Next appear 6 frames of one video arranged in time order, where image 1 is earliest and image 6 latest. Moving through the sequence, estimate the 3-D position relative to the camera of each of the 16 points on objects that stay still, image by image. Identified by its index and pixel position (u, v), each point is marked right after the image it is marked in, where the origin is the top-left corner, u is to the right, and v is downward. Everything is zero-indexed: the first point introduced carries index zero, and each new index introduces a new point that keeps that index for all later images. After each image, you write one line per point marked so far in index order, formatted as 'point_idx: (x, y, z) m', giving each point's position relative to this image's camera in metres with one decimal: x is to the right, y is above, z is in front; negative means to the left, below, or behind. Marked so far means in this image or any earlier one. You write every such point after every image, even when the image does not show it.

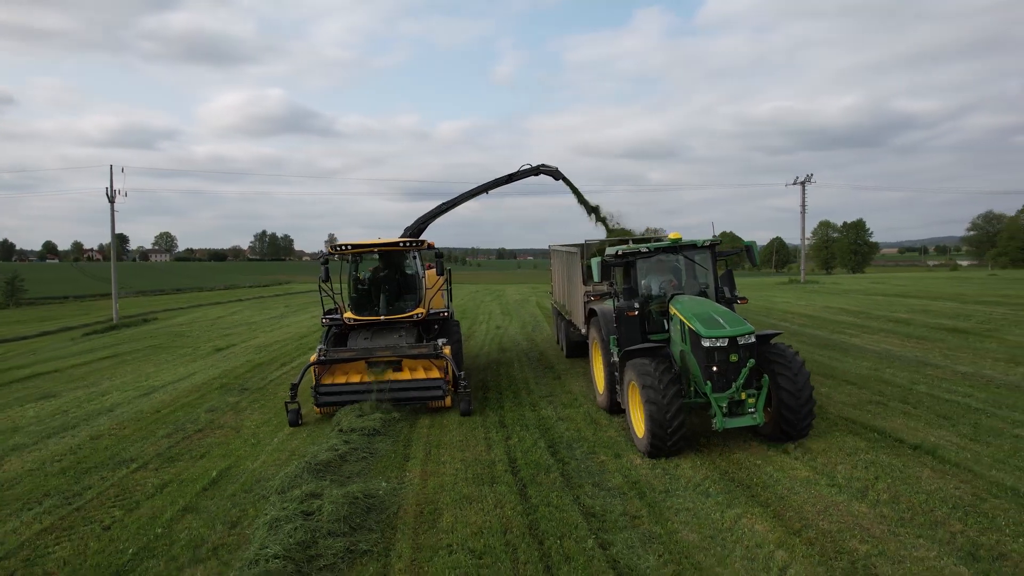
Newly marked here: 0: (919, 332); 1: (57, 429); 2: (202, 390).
0: (+7.3, -0.8, +11.9) m
1: (-5.2, -1.6, +7.7) m
2: (-4.5, -1.5, +9.7) m
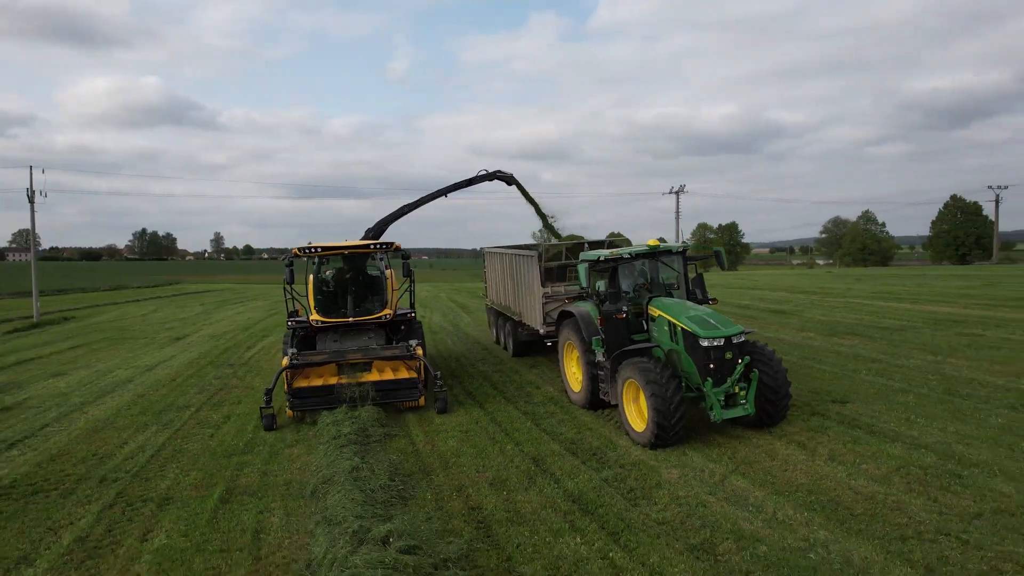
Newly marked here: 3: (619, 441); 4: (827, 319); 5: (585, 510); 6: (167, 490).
0: (+5.7, -0.6, +15.8) m
1: (-6.0, -1.5, +9.8) m
2: (-5.6, -1.4, +11.9) m
3: (+1.1, -1.5, +6.4) m
4: (+6.5, -0.6, +14.0) m
5: (+0.5, -1.6, +4.8) m
6: (-2.9, -1.7, +5.6) m
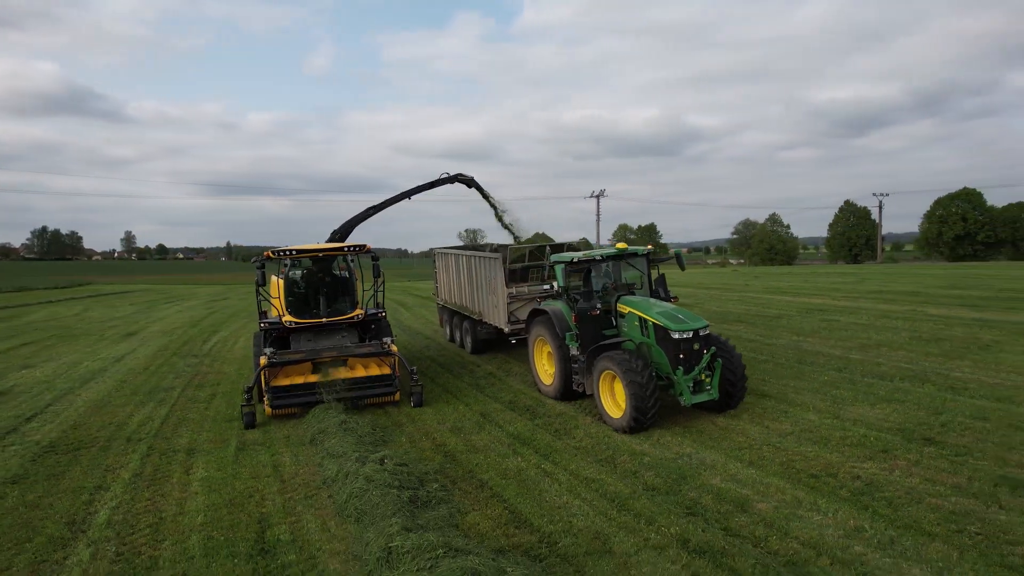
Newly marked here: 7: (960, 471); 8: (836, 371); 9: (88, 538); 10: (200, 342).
0: (+4.0, -0.5, +18.1) m
1: (-6.9, -1.5, +10.8) m
2: (-6.8, -1.3, +12.9) m
3: (+0.5, -1.4, +8.2) m
4: (+5.1, -0.5, +16.3) m
5: (+0.1, -1.5, +6.6) m
6: (-3.4, -1.6, +7.0) m
7: (+3.4, -1.4, +5.2) m
8: (+4.2, -1.1, +8.7) m
9: (-3.0, -1.8, +4.7) m
10: (-7.0, -1.2, +15.1) m
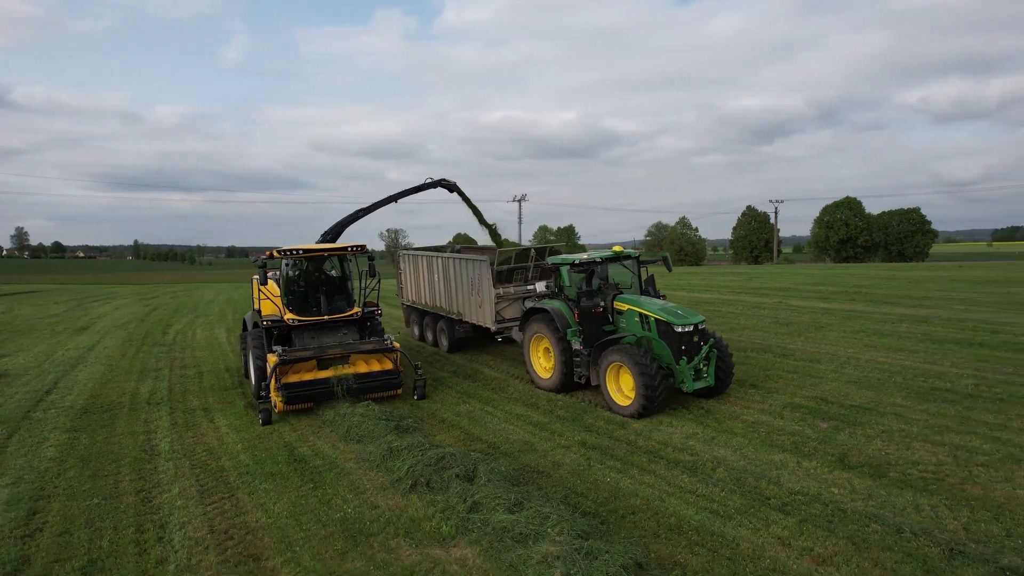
0: (+2.0, -0.4, +20.6) m
1: (-8.0, -1.4, +12.1) m
2: (-8.1, -1.2, +14.2) m
3: (-0.4, -1.3, +10.4) m
4: (+3.3, -0.4, +19.0) m
5: (-0.5, -1.4, +8.7) m
6: (-4.0, -1.5, +8.7) m
7: (+2.9, -1.3, +7.7) m
8: (+3.3, -1.0, +11.4) m
9: (-3.4, -1.7, +6.5) m
10: (-8.6, -1.1, +16.4) m
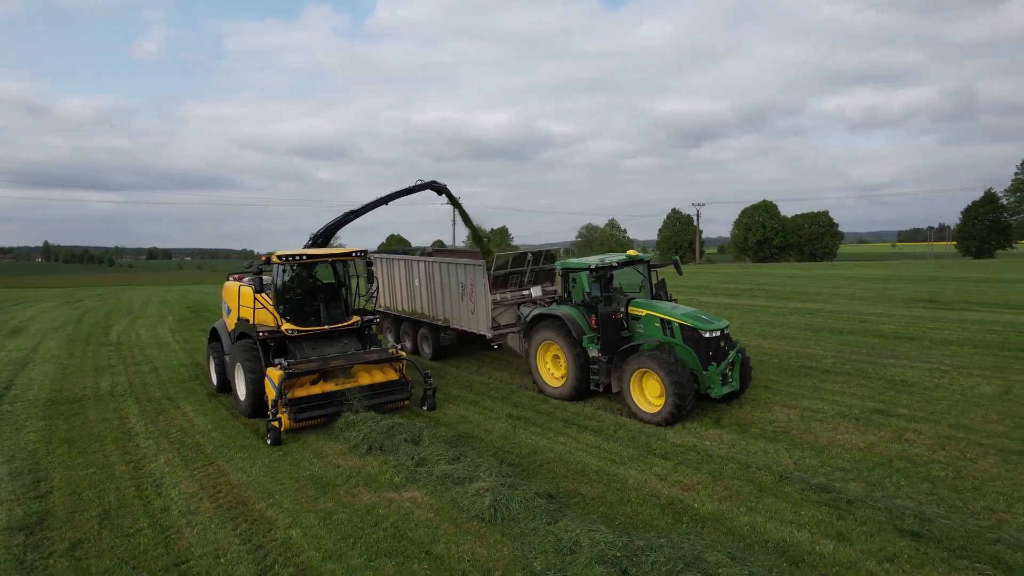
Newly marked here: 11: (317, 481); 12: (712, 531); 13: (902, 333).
0: (-0.1, -0.4, +21.9) m
1: (-9.2, -1.4, +12.5) m
2: (-9.5, -1.3, +14.6) m
3: (-1.4, -1.3, +11.5) m
4: (+1.3, -0.4, +20.4) m
5: (-1.5, -1.4, +9.9) m
6: (-4.9, -1.5, +9.5) m
7: (+2.1, -1.2, +9.2) m
8: (+2.1, -0.9, +12.8) m
9: (-4.1, -1.6, +7.4) m
10: (-10.2, -1.1, +16.7) m
11: (-1.7, -1.7, +6.0) m
12: (+1.4, -1.7, +4.8) m
13: (+6.7, -0.8, +11.6) m
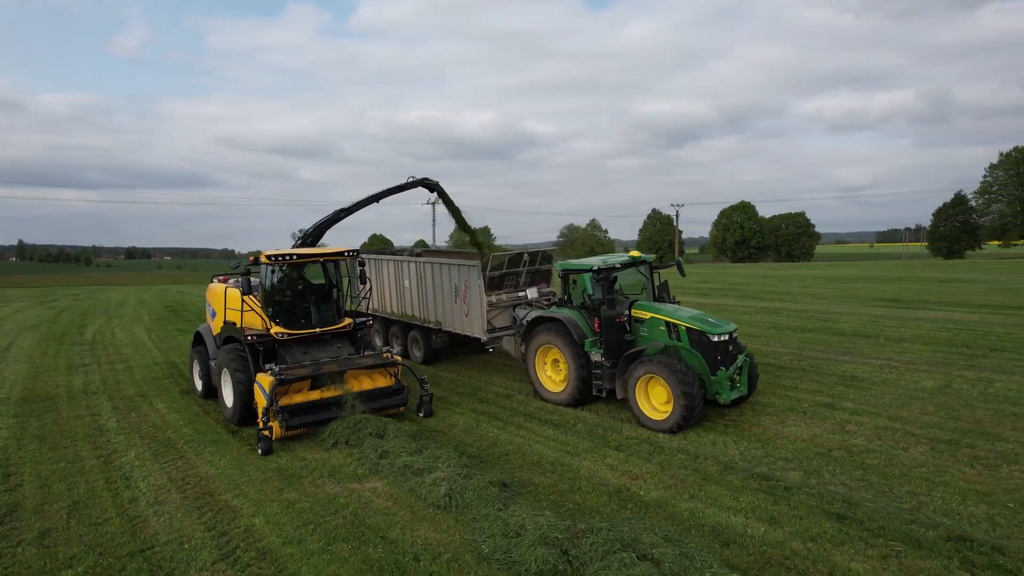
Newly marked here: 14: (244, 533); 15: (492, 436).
0: (-0.8, -0.4, +22.2) m
1: (-9.7, -1.4, +12.5) m
2: (-10.1, -1.2, +14.6) m
3: (-1.9, -1.3, +11.7) m
4: (+0.6, -0.4, +20.7) m
5: (-1.9, -1.4, +10.1) m
6: (-5.4, -1.5, +9.7) m
7: (+1.6, -1.2, +9.5) m
8: (+1.5, -0.9, +13.1) m
9: (-4.5, -1.6, +7.5) m
10: (-10.8, -1.1, +16.7) m
11: (-2.1, -1.7, +6.2) m
12: (+1.1, -1.7, +5.0) m
13: (+6.2, -0.8, +12.0) m
14: (-2.0, -1.8, +4.9) m
15: (-0.2, -1.5, +7.1) m
